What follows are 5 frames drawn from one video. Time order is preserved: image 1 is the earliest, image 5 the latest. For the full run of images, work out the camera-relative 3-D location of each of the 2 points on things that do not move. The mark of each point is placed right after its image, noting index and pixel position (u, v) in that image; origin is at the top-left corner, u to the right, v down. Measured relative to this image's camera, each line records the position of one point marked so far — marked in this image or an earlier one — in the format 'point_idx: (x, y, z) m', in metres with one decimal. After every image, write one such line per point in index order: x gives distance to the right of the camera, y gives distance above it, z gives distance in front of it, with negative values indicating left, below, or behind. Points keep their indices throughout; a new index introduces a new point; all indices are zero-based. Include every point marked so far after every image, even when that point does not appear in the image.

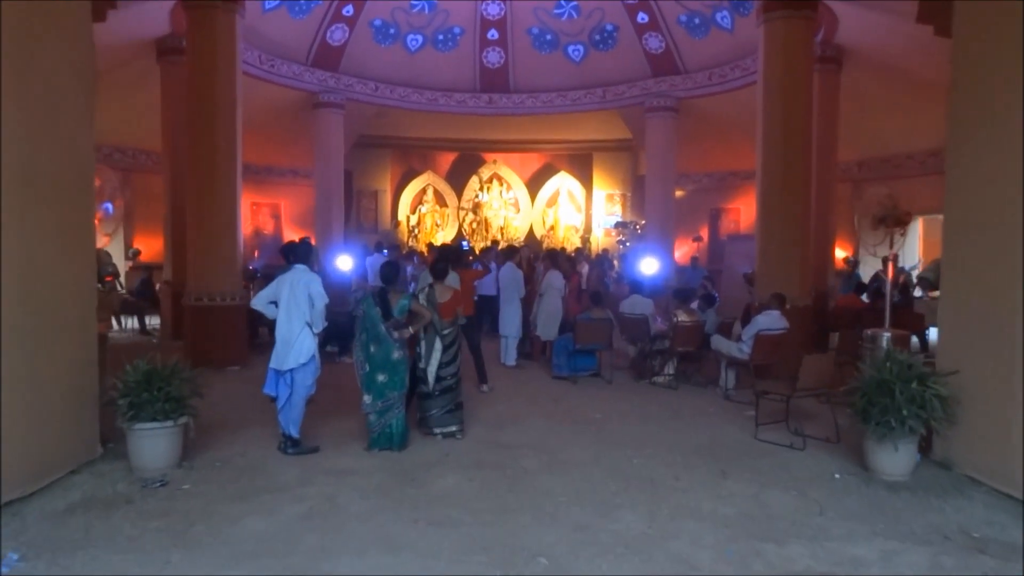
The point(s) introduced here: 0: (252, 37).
0: (-4.0, +3.9, +12.9) m
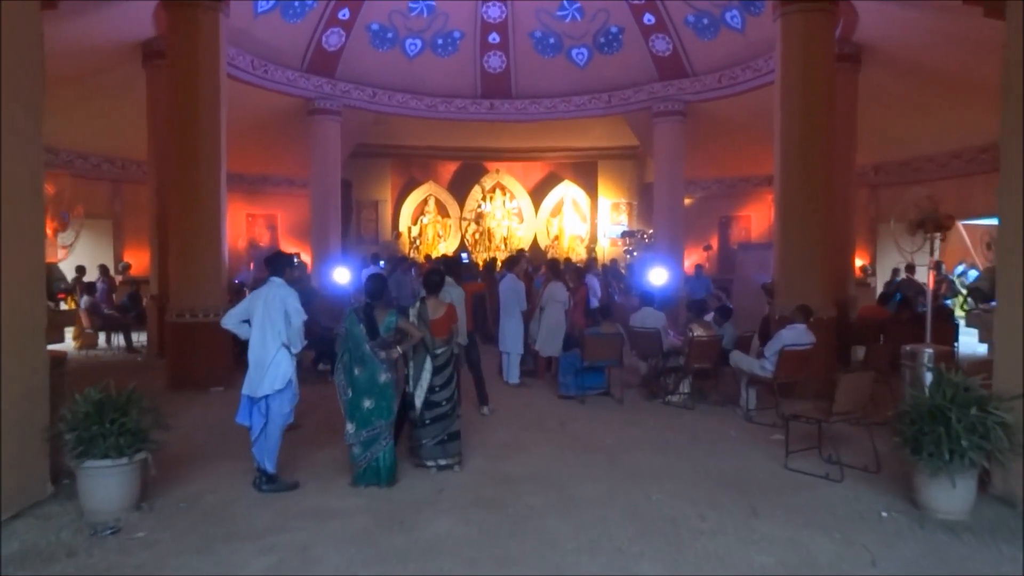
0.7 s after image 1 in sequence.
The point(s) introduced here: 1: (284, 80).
0: (-4.0, +3.7, +12.4) m
1: (-3.6, +3.3, +13.3) m
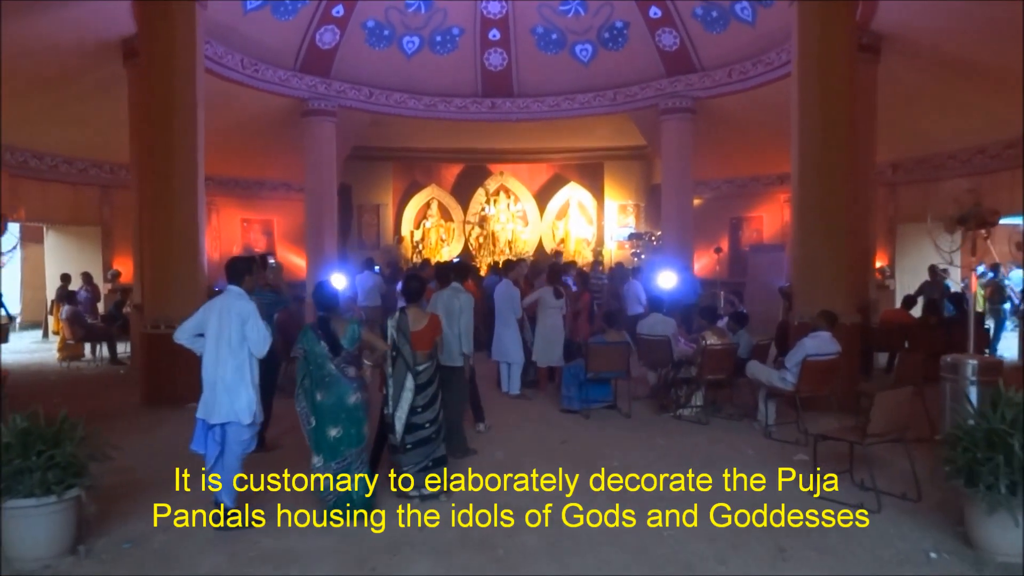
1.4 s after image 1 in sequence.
0: (-4.0, +3.5, +11.9) m
1: (-3.6, +3.2, +12.8) m
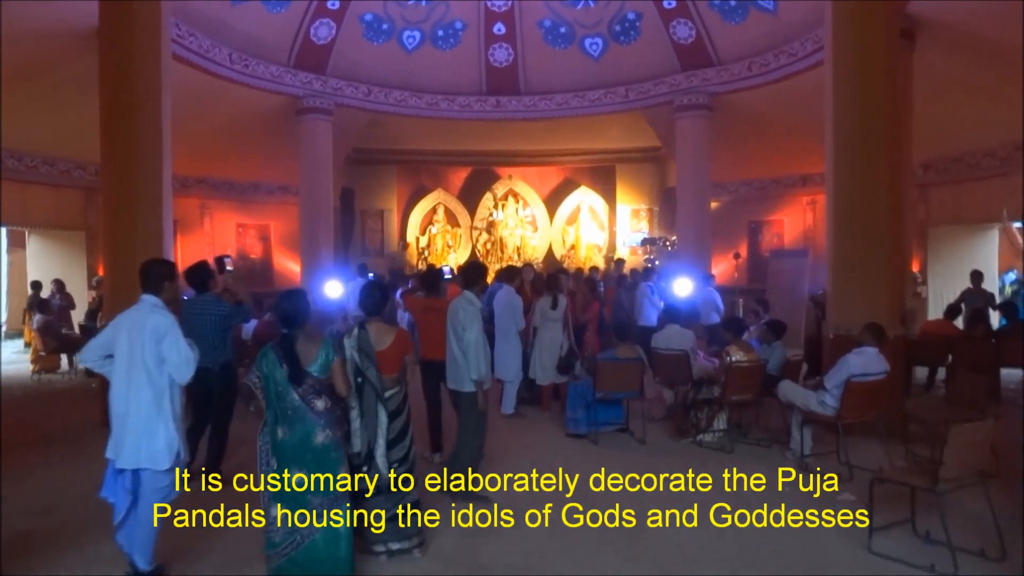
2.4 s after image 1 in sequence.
0: (-3.9, +3.4, +11.2) m
1: (-3.6, +3.1, +12.1) m
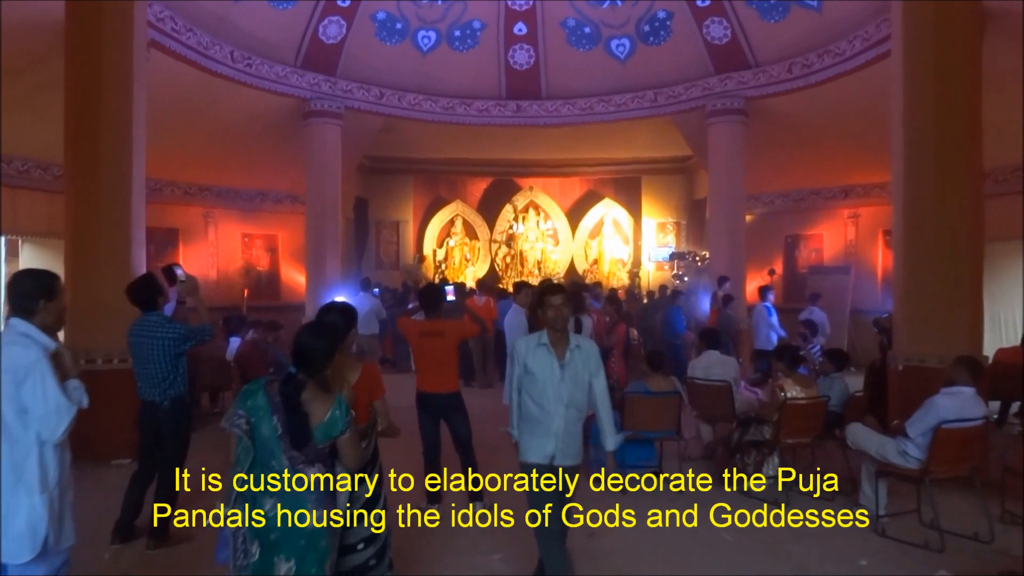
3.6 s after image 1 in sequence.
0: (-3.6, +3.3, +10.5) m
1: (-3.3, +2.9, +11.4) m
